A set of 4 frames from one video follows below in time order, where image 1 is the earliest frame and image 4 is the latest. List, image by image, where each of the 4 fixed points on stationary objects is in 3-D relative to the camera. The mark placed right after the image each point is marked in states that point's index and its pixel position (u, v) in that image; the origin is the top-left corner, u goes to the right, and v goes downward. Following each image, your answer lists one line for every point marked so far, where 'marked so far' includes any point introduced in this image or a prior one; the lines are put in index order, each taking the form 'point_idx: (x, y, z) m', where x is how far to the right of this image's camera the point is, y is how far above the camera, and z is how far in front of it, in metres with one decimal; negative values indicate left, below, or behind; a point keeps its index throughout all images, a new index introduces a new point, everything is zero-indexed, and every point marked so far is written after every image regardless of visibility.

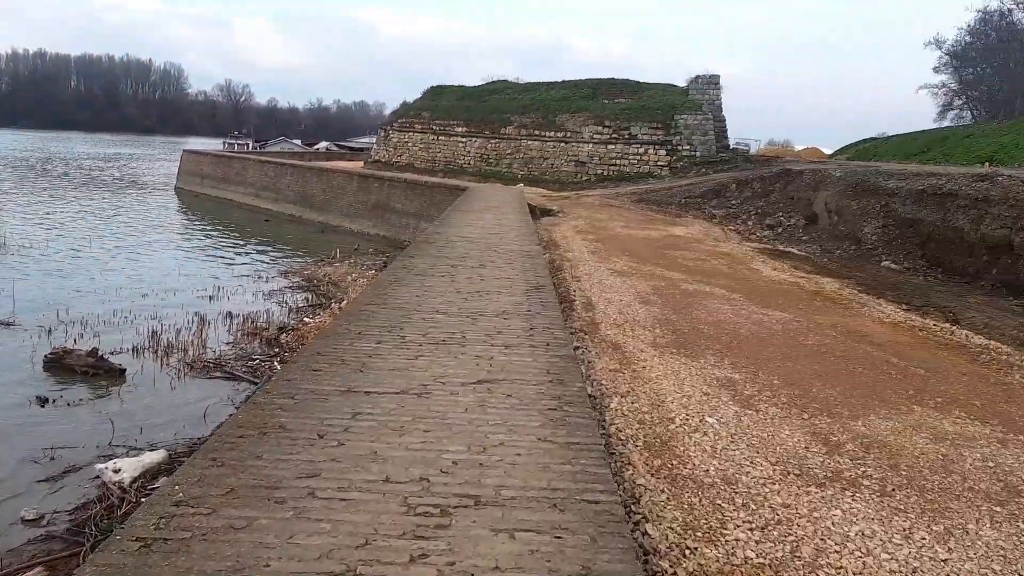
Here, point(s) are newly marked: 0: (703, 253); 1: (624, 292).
0: (+2.5, +0.4, +10.2) m
1: (+1.0, 0.0, +6.9) m
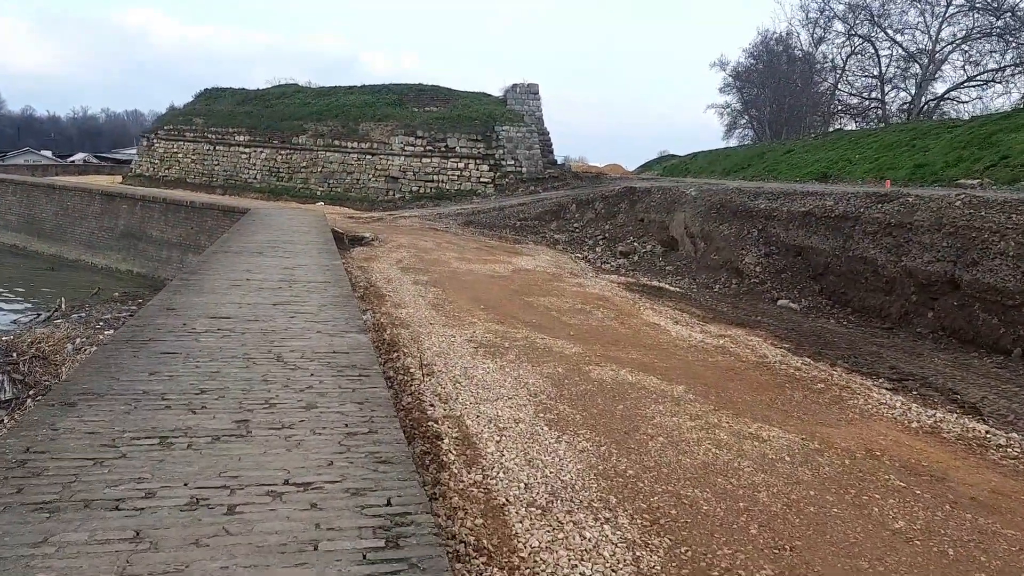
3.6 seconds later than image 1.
0: (+0.6, -0.1, +7.7) m
1: (0.0, -0.6, +4.2) m
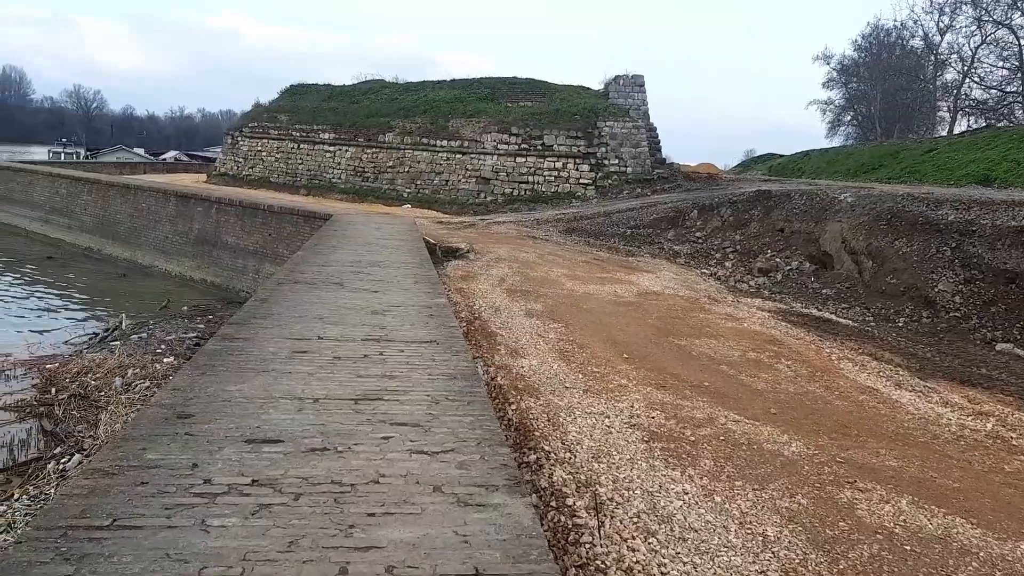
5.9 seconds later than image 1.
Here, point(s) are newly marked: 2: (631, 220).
0: (+1.7, -0.4, +5.9) m
1: (+0.7, -0.9, +2.4) m
2: (+2.0, +1.1, +13.4) m
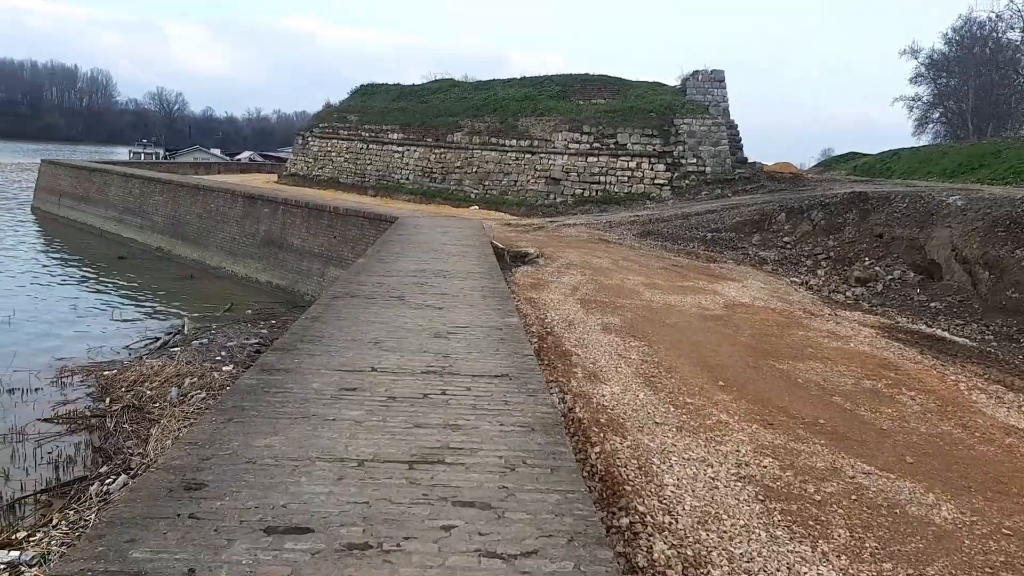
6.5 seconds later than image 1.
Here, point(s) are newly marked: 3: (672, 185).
0: (+2.2, -0.5, +5.2) m
1: (+0.9, -1.0, +1.8) m
2: (+3.1, +1.0, +12.6) m
3: (+3.1, +2.0, +15.3) m
